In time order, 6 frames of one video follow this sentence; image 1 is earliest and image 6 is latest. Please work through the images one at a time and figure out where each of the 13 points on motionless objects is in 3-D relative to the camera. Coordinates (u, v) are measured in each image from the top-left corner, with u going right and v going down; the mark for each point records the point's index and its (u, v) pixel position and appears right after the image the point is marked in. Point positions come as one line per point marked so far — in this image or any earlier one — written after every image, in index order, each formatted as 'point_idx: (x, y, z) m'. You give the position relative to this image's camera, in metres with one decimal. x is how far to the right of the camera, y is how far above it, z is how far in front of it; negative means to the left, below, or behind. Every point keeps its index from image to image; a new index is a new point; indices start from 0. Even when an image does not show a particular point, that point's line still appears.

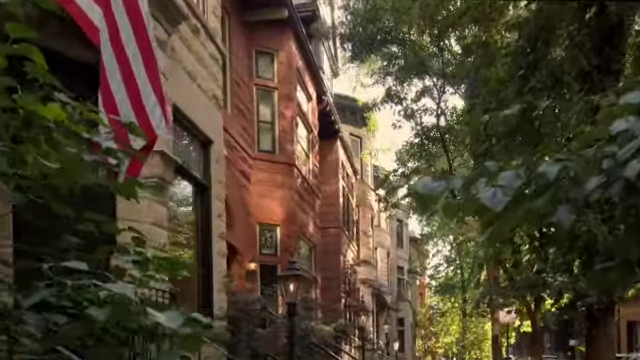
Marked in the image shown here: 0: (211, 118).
0: (-0.8, +0.4, +10.0) m
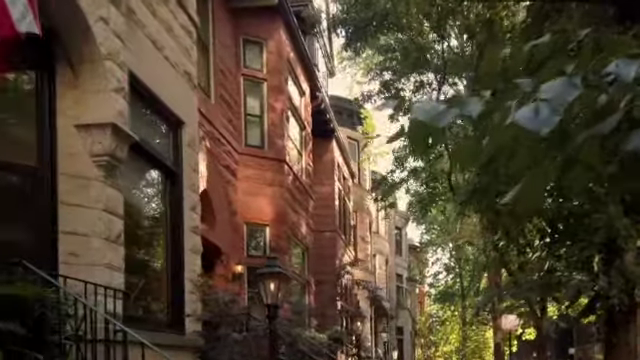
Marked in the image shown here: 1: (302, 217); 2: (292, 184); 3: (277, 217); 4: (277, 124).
0: (-0.8, +0.5, +8.9) m
1: (-0.2, -0.5, +18.5) m
2: (-0.3, -0.1, +17.5) m
3: (-0.5, -0.4, +16.1) m
4: (-0.5, +0.7, +16.9) m
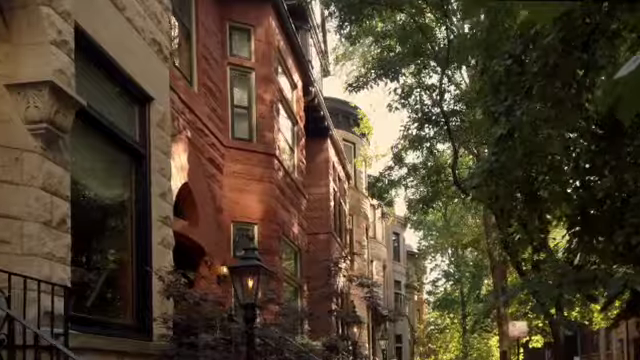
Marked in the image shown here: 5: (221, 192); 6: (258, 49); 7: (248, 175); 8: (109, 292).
0: (-0.9, +0.6, +7.8) m
1: (-0.3, -0.4, +17.4) m
2: (-0.4, 0.0, +16.4) m
3: (-0.6, -0.4, +15.0) m
4: (-0.6, +0.7, +15.8) m
5: (-1.0, -0.1, +13.9) m
6: (-0.7, +1.5, +16.2) m
7: (-0.7, +0.1, +14.8) m
8: (-1.0, -0.5, +6.7) m
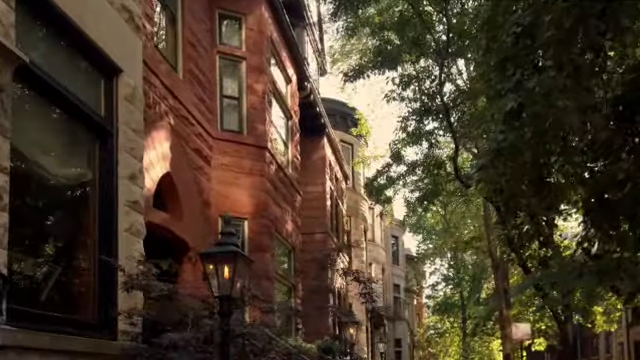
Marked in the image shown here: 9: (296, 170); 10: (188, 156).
0: (-1.0, +0.7, +7.0) m
1: (-0.4, -0.4, +16.6) m
2: (-0.5, +0.1, +15.6) m
3: (-0.6, -0.3, +14.2) m
4: (-0.6, +0.8, +15.0) m
5: (-1.0, 0.0, +13.0) m
6: (-0.8, +1.5, +15.4) m
7: (-0.8, +0.1, +14.0) m
8: (-1.0, -0.4, +5.8) m
9: (-0.3, +0.2, +19.5) m
10: (-1.1, +0.2, +12.1) m
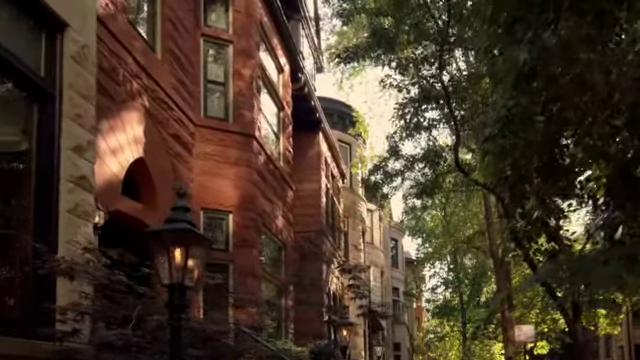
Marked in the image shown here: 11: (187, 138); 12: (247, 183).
0: (-1.1, +0.8, +6.0) m
1: (-0.5, -0.3, +15.6) m
2: (-0.6, +0.1, +14.6) m
3: (-0.7, -0.2, +13.2) m
4: (-0.7, +0.8, +14.0) m
5: (-1.1, 0.0, +12.0) m
6: (-0.8, +1.6, +14.4) m
7: (-0.9, +0.2, +13.0) m
8: (-1.1, -0.3, +4.8) m
9: (-0.4, +0.2, +18.5) m
10: (-1.2, +0.3, +11.1) m
11: (-1.1, +0.4, +12.1) m
12: (-0.7, 0.0, +13.3) m
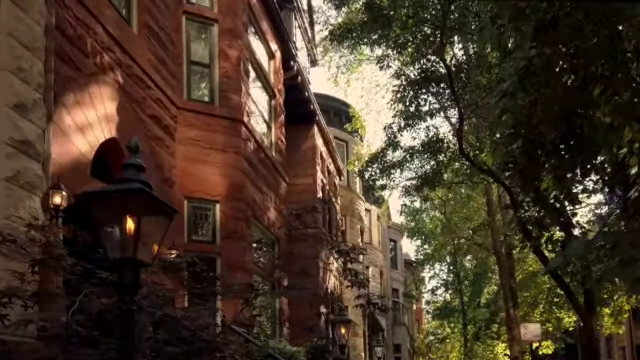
0: (-1.1, +0.9, +5.0) m
1: (-0.5, -0.2, +14.7) m
2: (-0.6, +0.2, +13.7) m
3: (-0.7, -0.1, +12.3) m
4: (-0.8, +1.0, +13.1) m
5: (-1.1, +0.1, +11.1) m
6: (-0.9, +1.7, +13.5) m
7: (-0.9, +0.3, +12.1) m
8: (-1.2, -0.2, +3.9) m
9: (-0.5, +0.3, +17.6) m
10: (-1.2, +0.4, +10.2) m
11: (-1.2, +0.5, +11.1) m
12: (-0.7, +0.1, +12.4) m
